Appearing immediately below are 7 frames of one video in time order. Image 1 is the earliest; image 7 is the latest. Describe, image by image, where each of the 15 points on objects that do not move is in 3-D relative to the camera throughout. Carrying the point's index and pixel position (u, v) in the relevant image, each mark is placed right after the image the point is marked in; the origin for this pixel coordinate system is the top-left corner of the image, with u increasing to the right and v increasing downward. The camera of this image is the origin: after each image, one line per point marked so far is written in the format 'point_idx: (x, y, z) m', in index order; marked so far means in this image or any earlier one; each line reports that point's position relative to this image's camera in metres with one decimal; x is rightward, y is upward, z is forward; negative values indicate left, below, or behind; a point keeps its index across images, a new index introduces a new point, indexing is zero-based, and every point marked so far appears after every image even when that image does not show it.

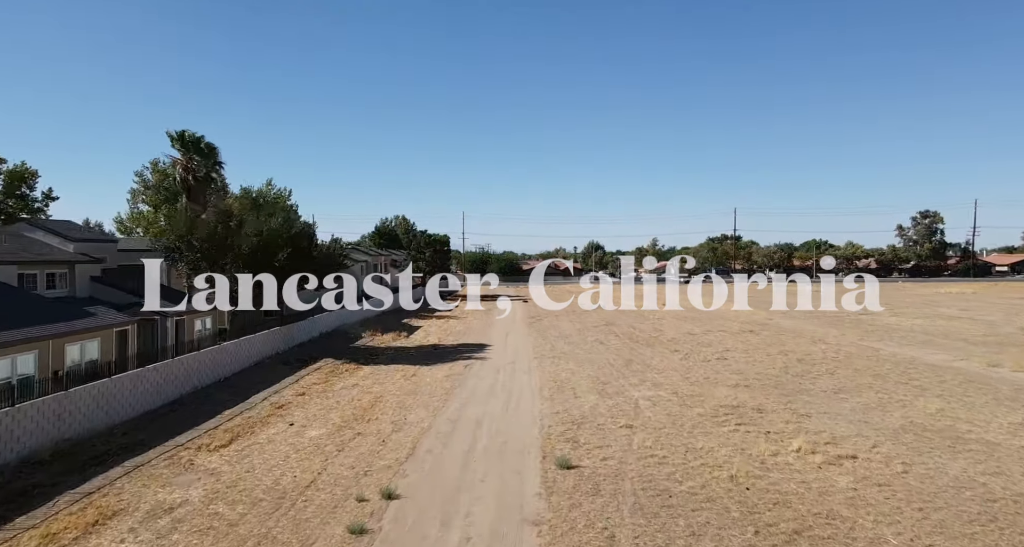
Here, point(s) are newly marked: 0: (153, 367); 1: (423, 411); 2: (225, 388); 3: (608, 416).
0: (-9.7, -2.5, +16.9) m
1: (-2.5, -3.9, +17.6) m
2: (-9.1, -3.6, +19.8) m
3: (+2.5, -3.7, +16.1) m
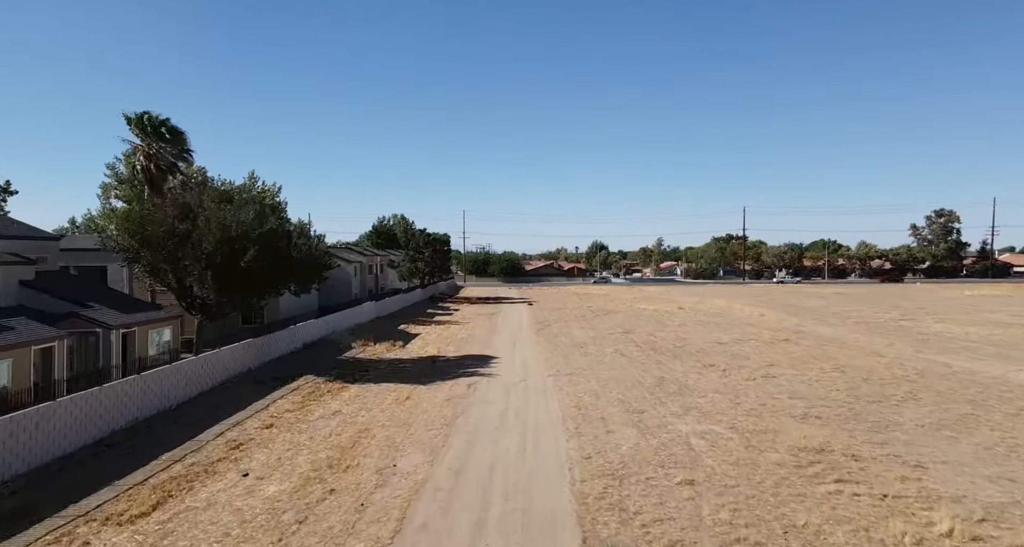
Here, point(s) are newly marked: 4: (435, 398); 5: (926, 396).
0: (-9.3, -2.6, +13.2) m
1: (-2.1, -4.0, +13.9) m
2: (-8.7, -3.7, +16.1) m
3: (+2.9, -3.8, +12.4) m
4: (-2.4, -3.9, +19.5) m
5: (+12.0, -3.5, +18.1) m
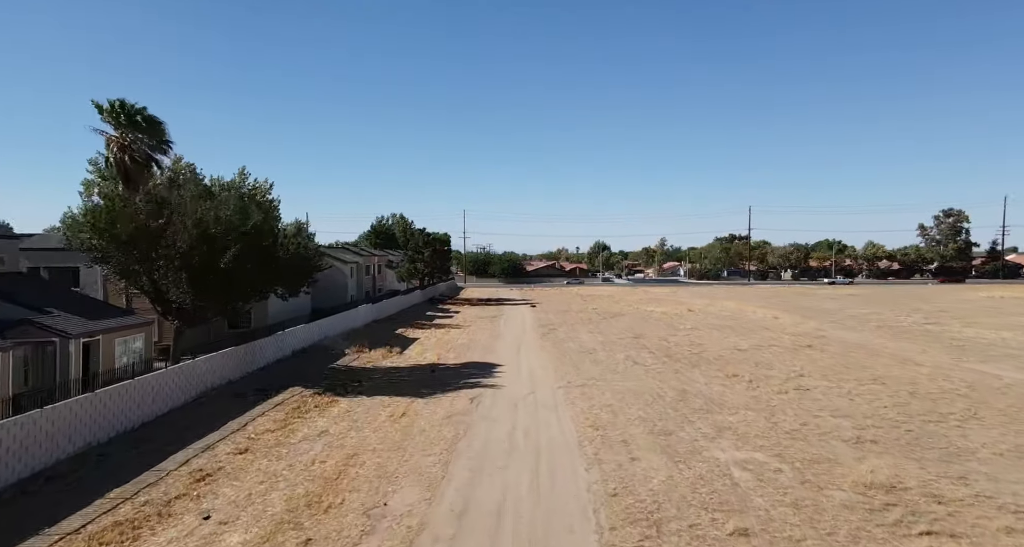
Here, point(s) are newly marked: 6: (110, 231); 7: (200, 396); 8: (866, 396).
0: (-9.0, -2.7, +11.2) m
1: (-1.8, -4.1, +11.8) m
2: (-8.5, -3.8, +14.1) m
3: (+3.1, -3.9, +10.3) m
4: (-2.2, -4.0, +17.4) m
5: (+12.2, -3.6, +16.0) m
6: (-12.4, +1.3, +19.4) m
7: (-9.1, -3.6, +18.1) m
8: (+10.6, -3.7, +18.7) m
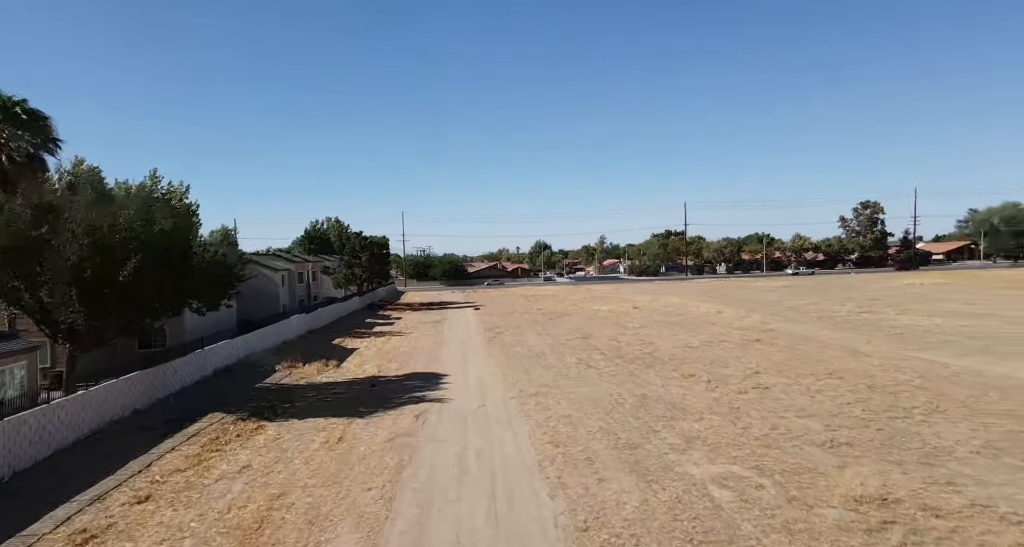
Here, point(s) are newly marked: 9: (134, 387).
0: (-9.7, -3.1, +8.8) m
1: (-2.6, -4.2, +10.1) m
2: (-9.4, -4.2, +11.7) m
3: (+2.5, -3.9, +9.1) m
4: (-3.5, -4.1, +15.7) m
5: (+11.0, -3.3, +15.6) m
6: (-14.0, +0.8, +16.6) m
7: (-10.4, -4.0, +15.7) m
8: (+9.2, -3.4, +18.1) m
9: (-10.8, -3.2, +17.9) m
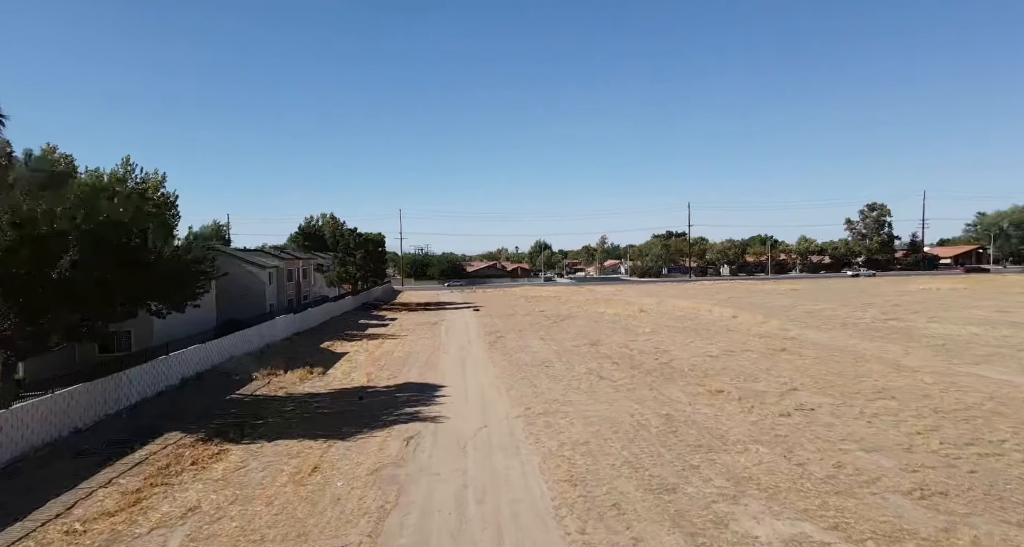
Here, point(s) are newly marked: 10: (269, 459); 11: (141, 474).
0: (-9.5, -3.0, +6.1) m
1: (-2.4, -4.2, +7.5) m
2: (-9.2, -4.1, +9.1) m
3: (+2.7, -3.9, +6.5) m
4: (-3.3, -4.1, +13.1) m
5: (+11.2, -3.5, +13.0) m
6: (-13.7, +0.9, +14.0) m
7: (-10.2, -3.9, +13.1) m
8: (+9.3, -3.6, +15.6) m
9: (-10.7, -3.1, +15.3) m
10: (-5.5, -4.2, +14.1) m
11: (-7.6, -4.1, +12.8) m
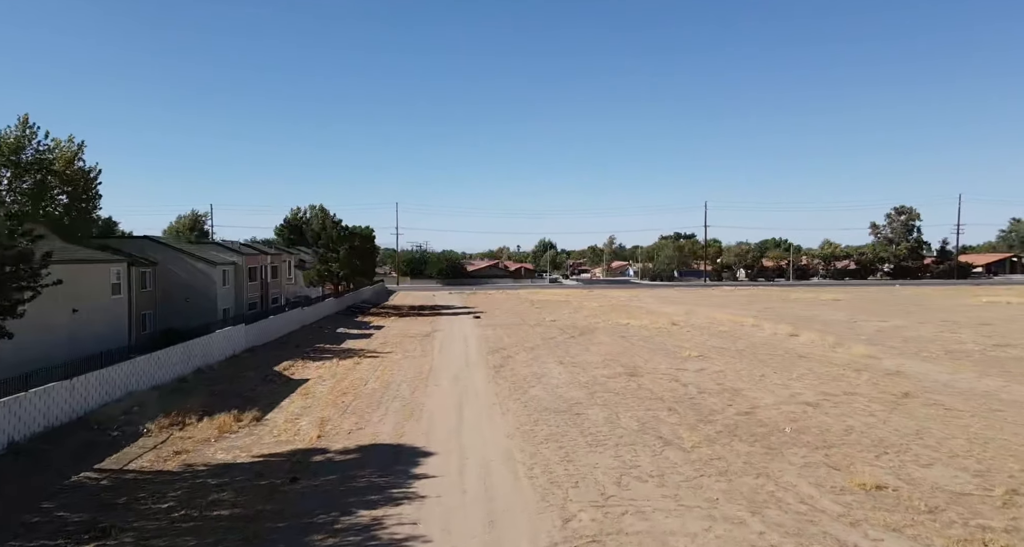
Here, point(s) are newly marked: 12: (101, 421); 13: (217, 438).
0: (-9.0, -3.1, -1.7) m
1: (-1.9, -4.4, -0.3) m
2: (-8.7, -4.2, +1.2) m
3: (+3.1, -4.2, -1.3) m
4: (-2.8, -4.3, +5.2) m
5: (+11.7, -3.9, +5.2) m
6: (-13.2, +0.9, +6.1) m
7: (-9.7, -3.9, +5.2) m
8: (+9.8, -4.0, +7.7) m
9: (-10.2, -3.2, +7.5) m
10: (-5.0, -4.3, +6.3) m
11: (-7.1, -4.2, +5.0) m
12: (-10.3, -3.7, +15.8) m
13: (-7.6, -4.1, +16.0) m
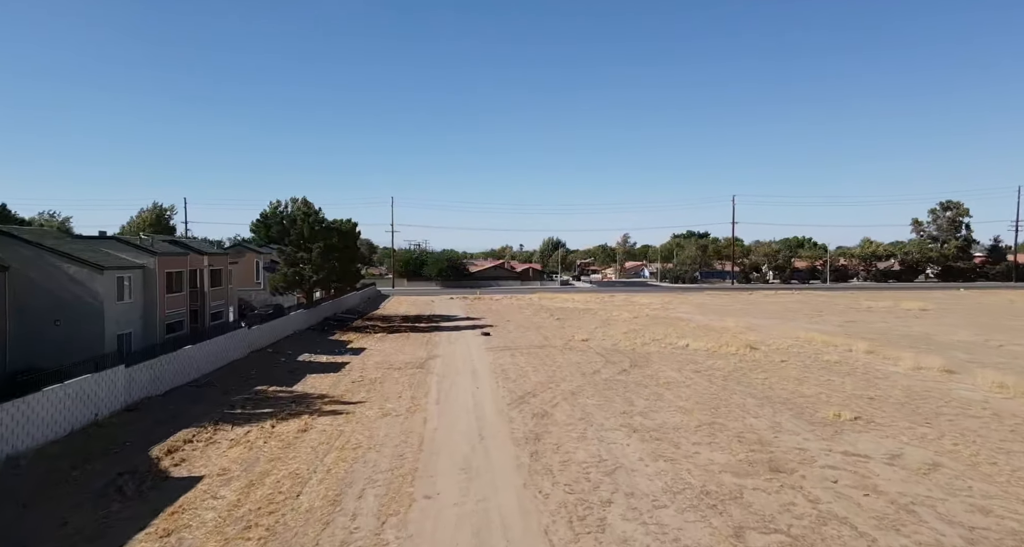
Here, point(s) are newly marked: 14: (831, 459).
0: (-7.8, -3.4, -12.8) m
1: (-0.7, -4.8, -11.5) m
2: (-7.6, -4.6, -9.9) m
3: (+4.3, -4.6, -12.5) m
4: (-1.7, -4.7, -5.9) m
5: (+12.8, -4.3, -5.9) m
6: (-12.0, +0.5, -5.0) m
7: (-8.6, -4.3, -5.9) m
8: (+11.0, -4.4, -3.4) m
9: (-9.0, -3.5, -3.6) m
10: (-3.8, -4.7, -4.9) m
11: (-6.0, -4.6, -6.1) m
12: (-9.1, -4.1, +4.7) m
13: (-6.4, -4.5, +4.9) m
14: (+7.7, -4.3, +15.3) m
